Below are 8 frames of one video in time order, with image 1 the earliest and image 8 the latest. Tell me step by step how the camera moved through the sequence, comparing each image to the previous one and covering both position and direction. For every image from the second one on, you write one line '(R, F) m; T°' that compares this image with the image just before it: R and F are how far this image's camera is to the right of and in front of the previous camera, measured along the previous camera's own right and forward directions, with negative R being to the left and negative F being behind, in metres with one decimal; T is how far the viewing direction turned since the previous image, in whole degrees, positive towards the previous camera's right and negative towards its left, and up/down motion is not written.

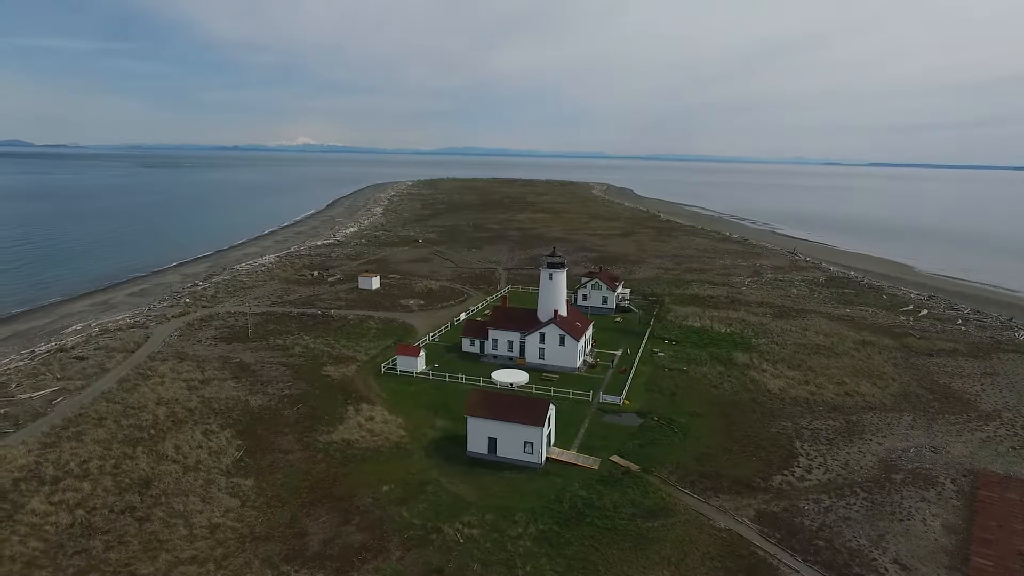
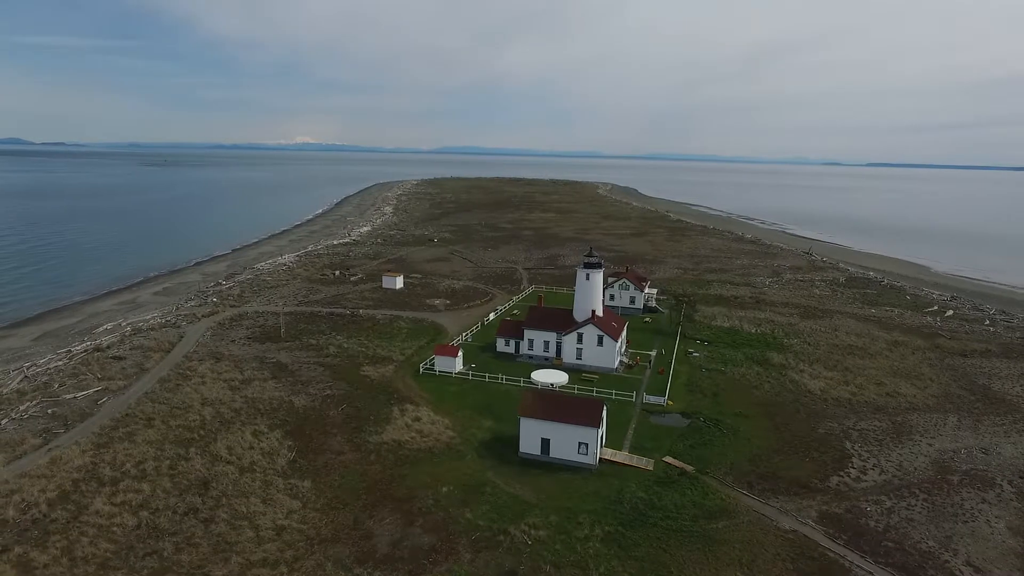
(-2.0, +0.1) m; 0°
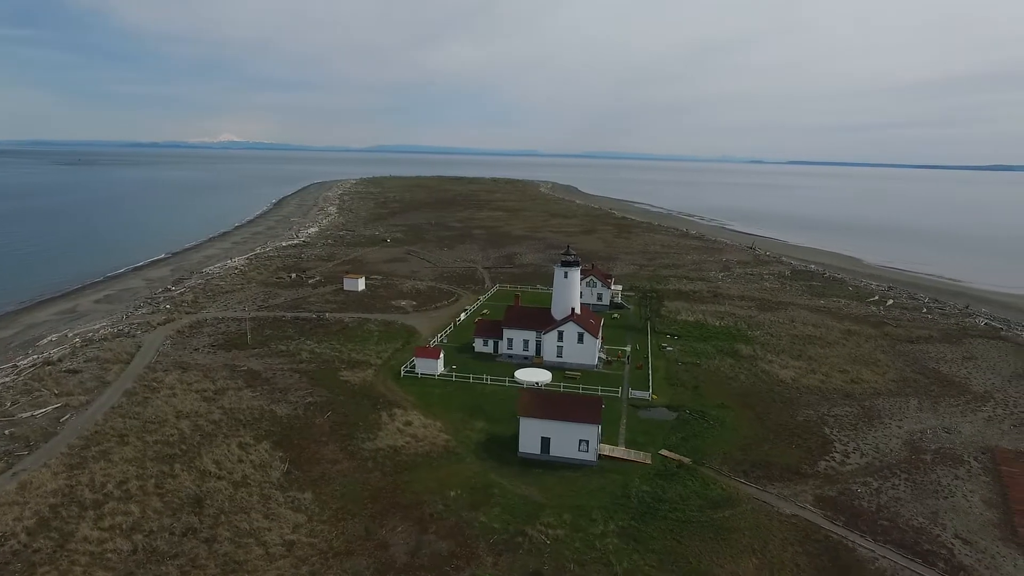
(-2.2, +0.2) m; +6°
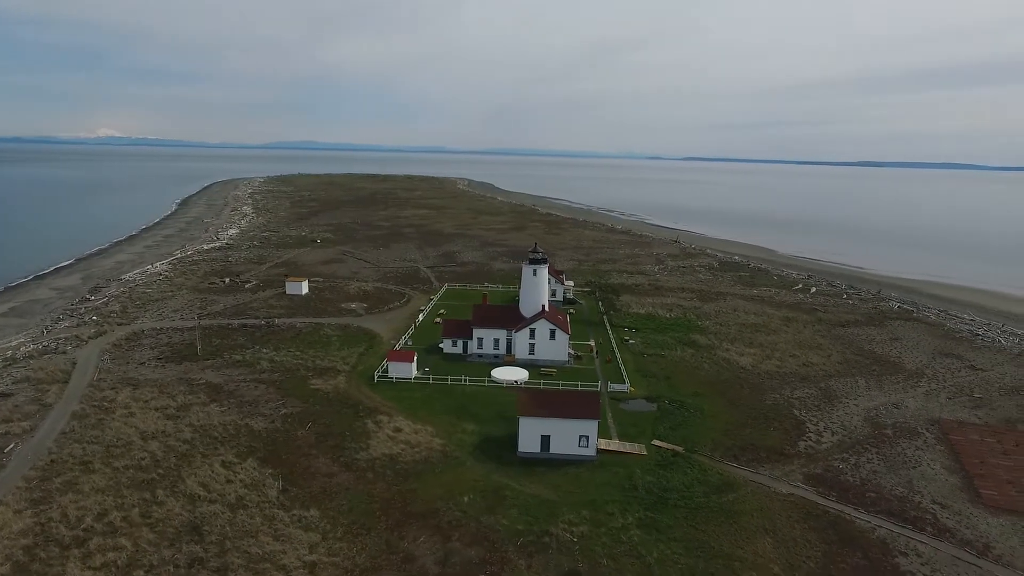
(-3.1, +0.4) m; +8°
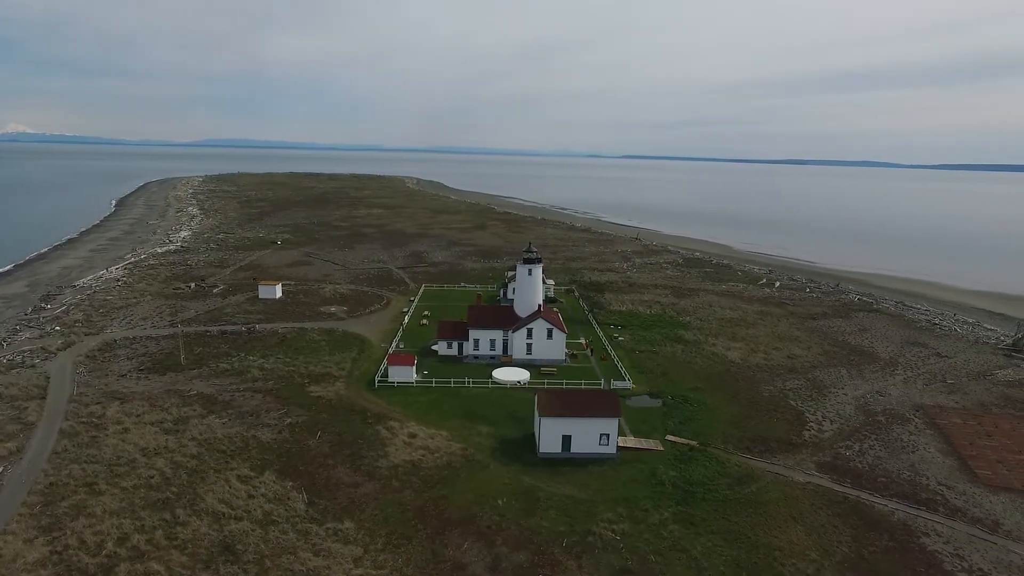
(-2.7, +0.2) m; +5°
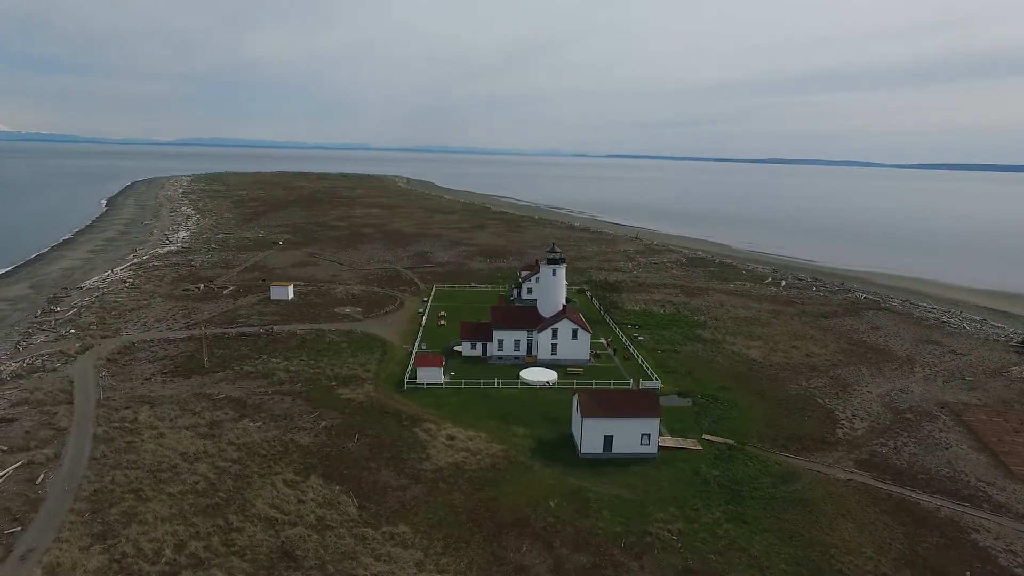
(-2.0, +0.1) m; +1°
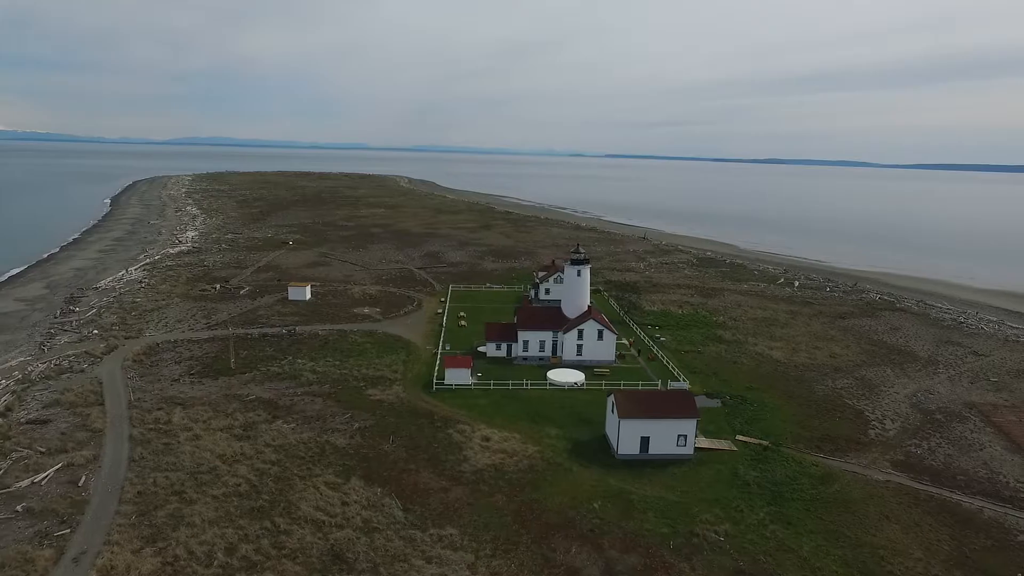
(-1.4, 0.0) m; 0°
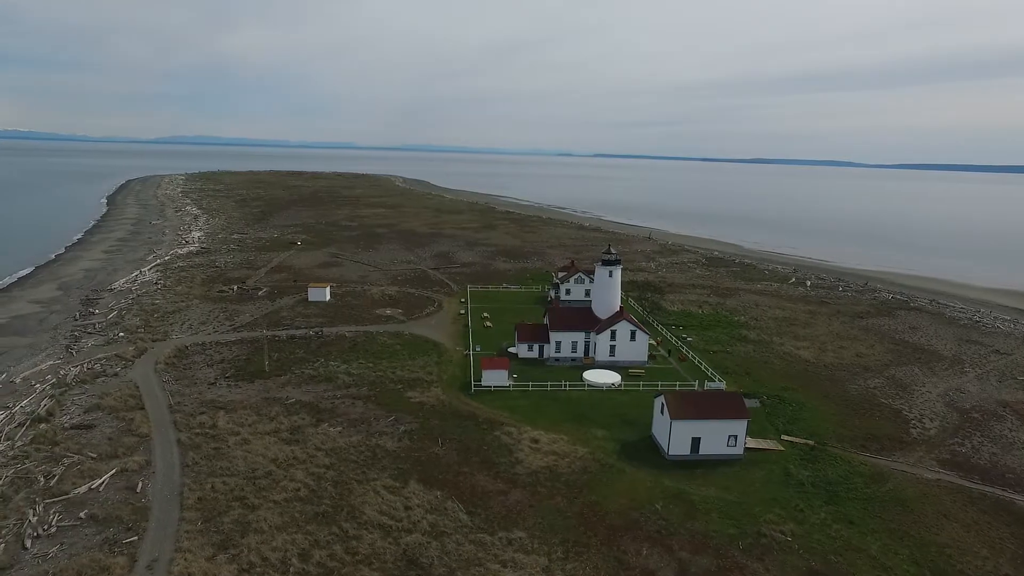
(-2.3, +0.1) m; +1°
